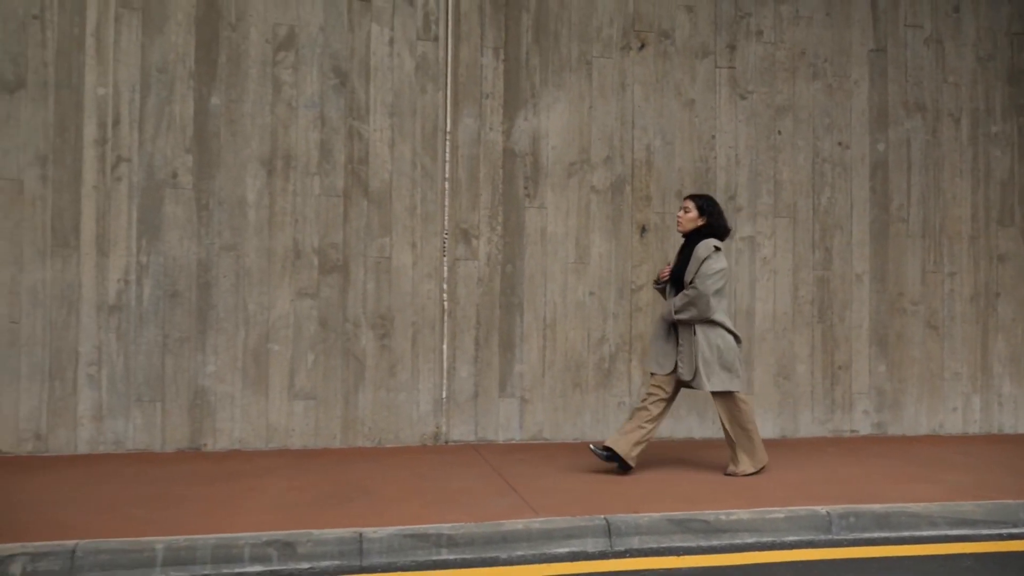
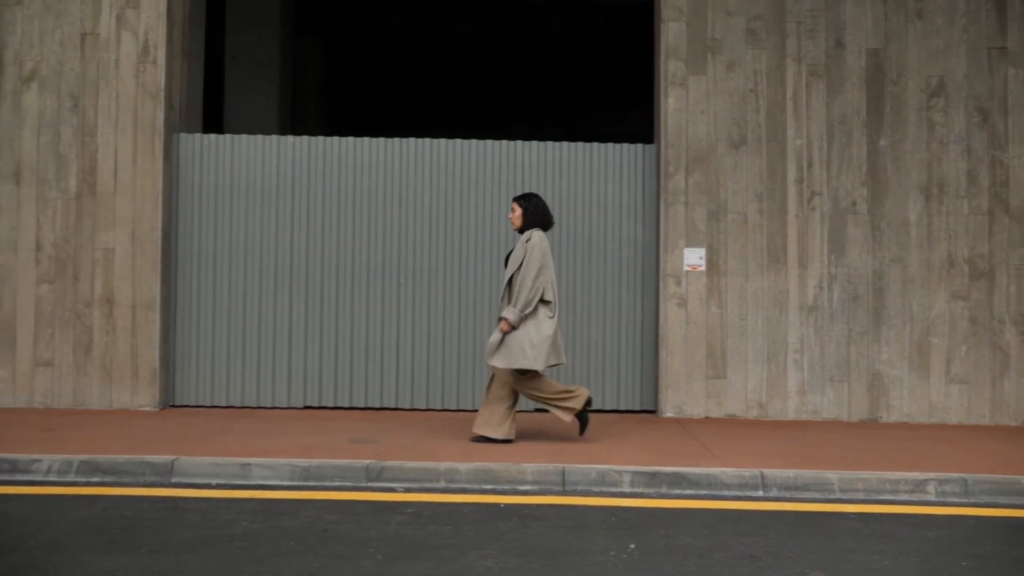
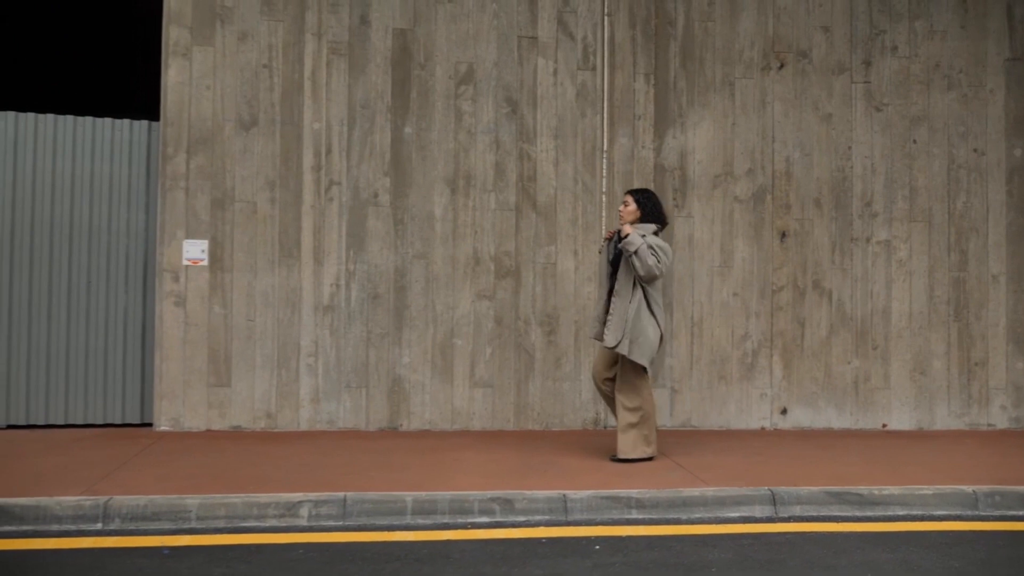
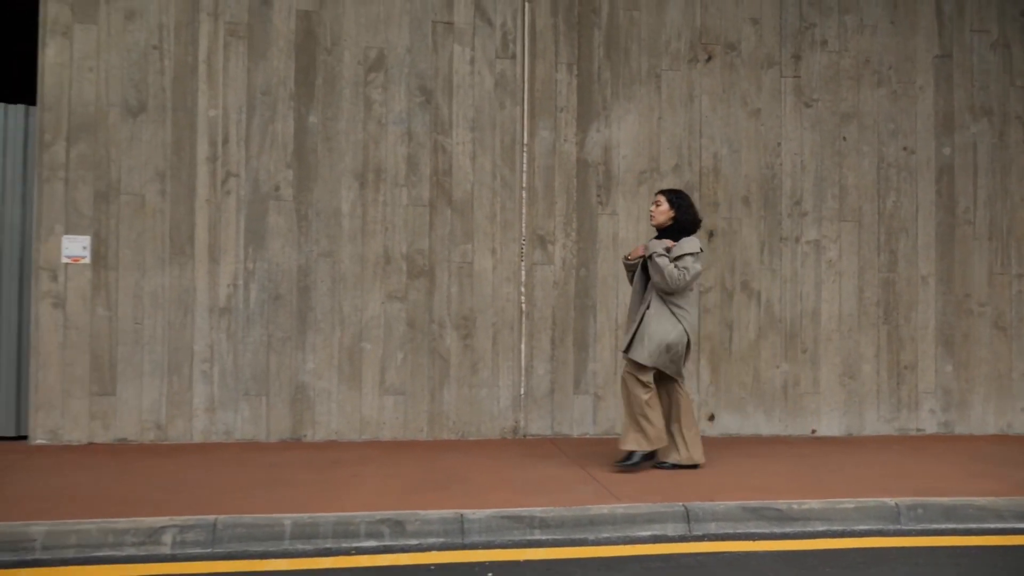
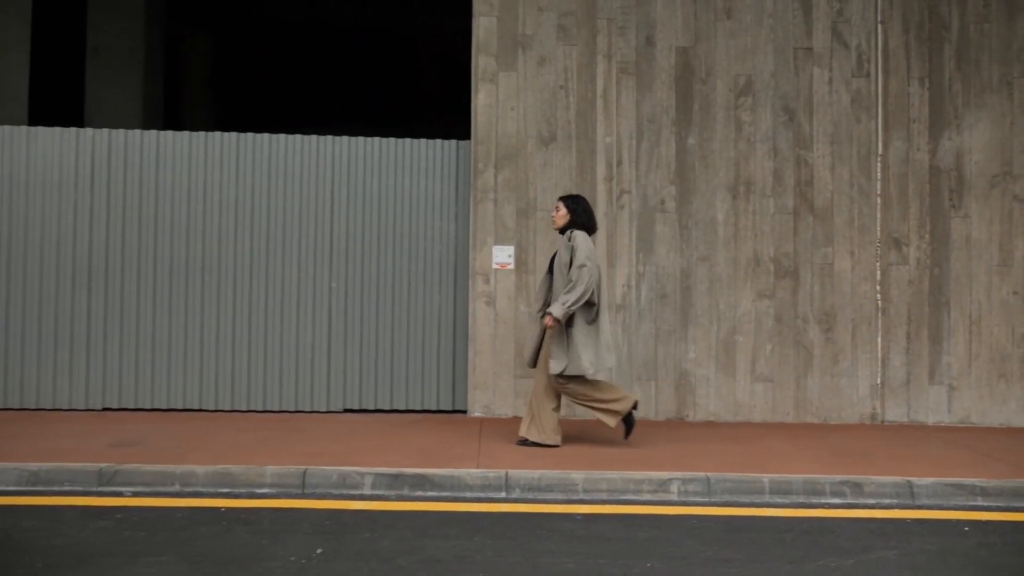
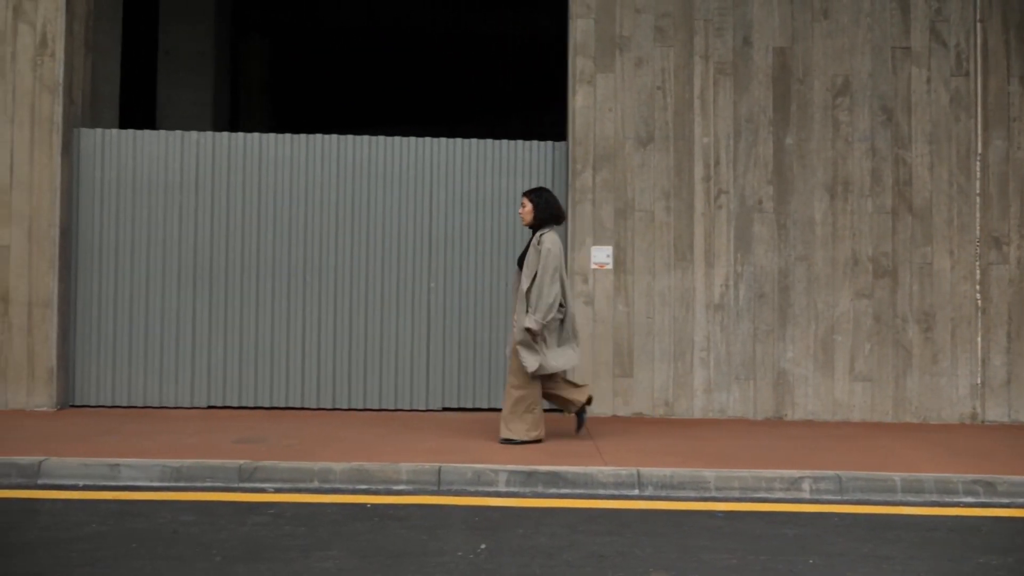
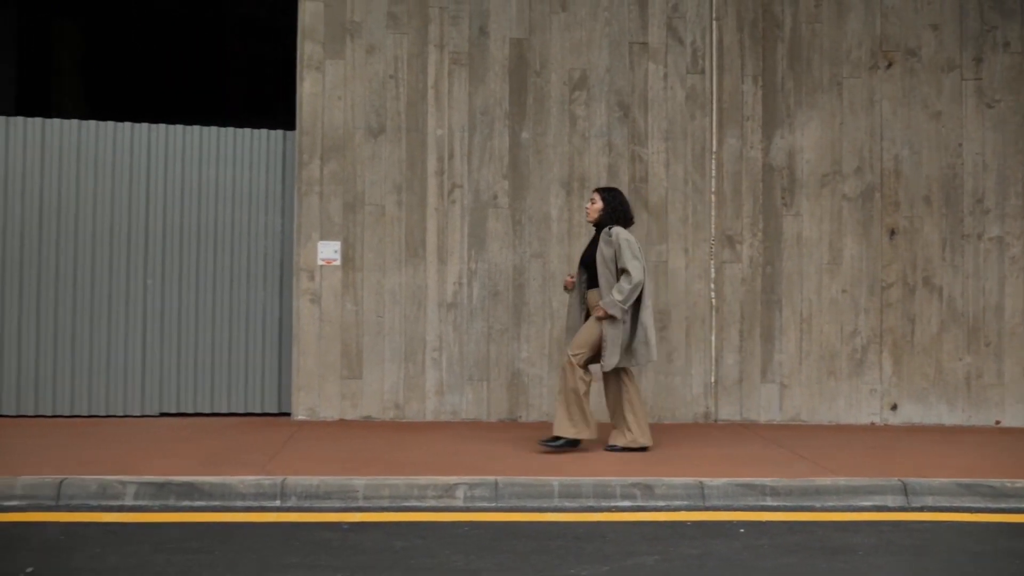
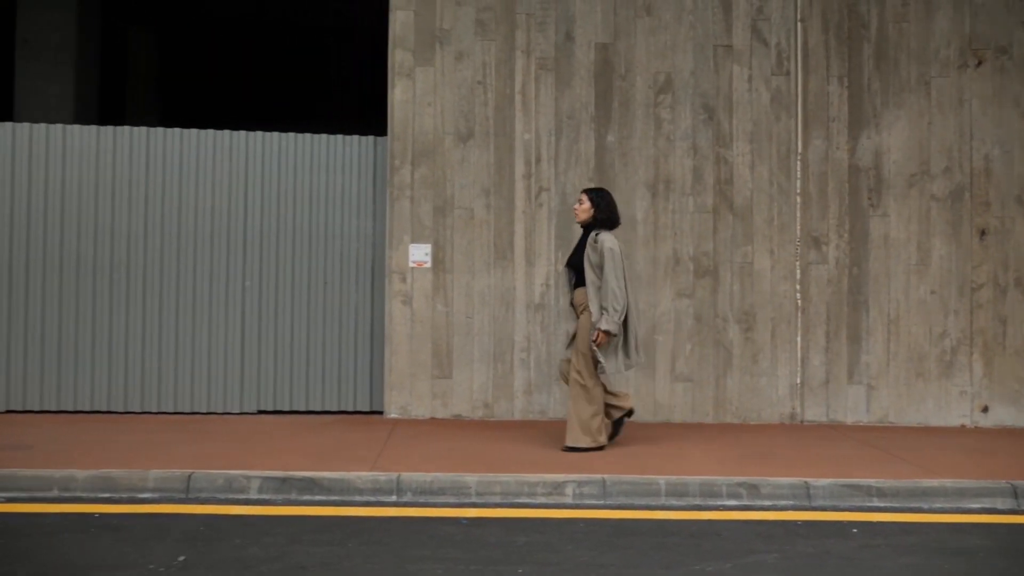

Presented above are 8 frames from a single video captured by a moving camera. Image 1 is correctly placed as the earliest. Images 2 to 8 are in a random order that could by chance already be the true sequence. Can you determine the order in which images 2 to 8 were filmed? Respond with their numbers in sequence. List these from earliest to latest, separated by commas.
4, 3, 7, 8, 5, 6, 2
